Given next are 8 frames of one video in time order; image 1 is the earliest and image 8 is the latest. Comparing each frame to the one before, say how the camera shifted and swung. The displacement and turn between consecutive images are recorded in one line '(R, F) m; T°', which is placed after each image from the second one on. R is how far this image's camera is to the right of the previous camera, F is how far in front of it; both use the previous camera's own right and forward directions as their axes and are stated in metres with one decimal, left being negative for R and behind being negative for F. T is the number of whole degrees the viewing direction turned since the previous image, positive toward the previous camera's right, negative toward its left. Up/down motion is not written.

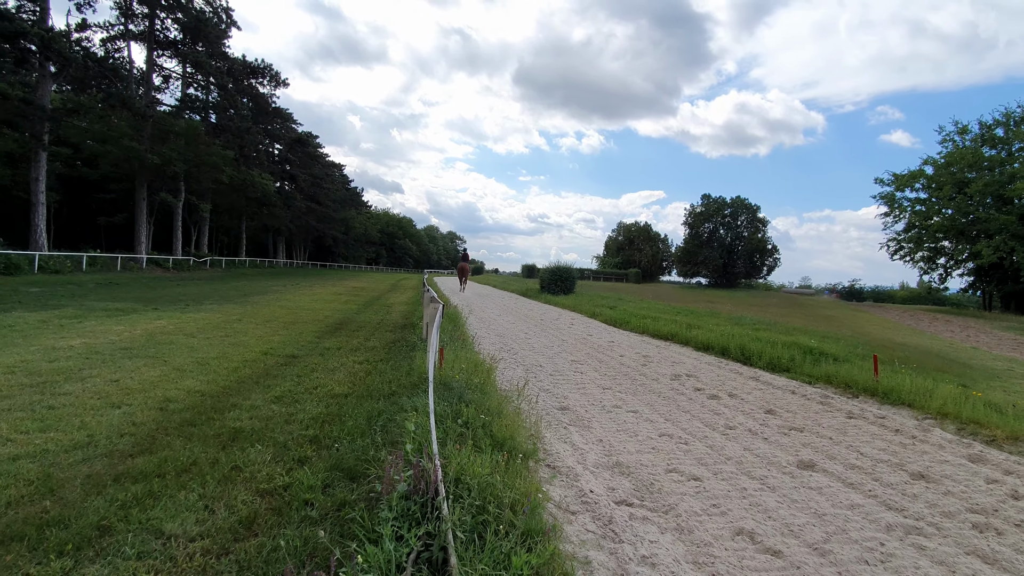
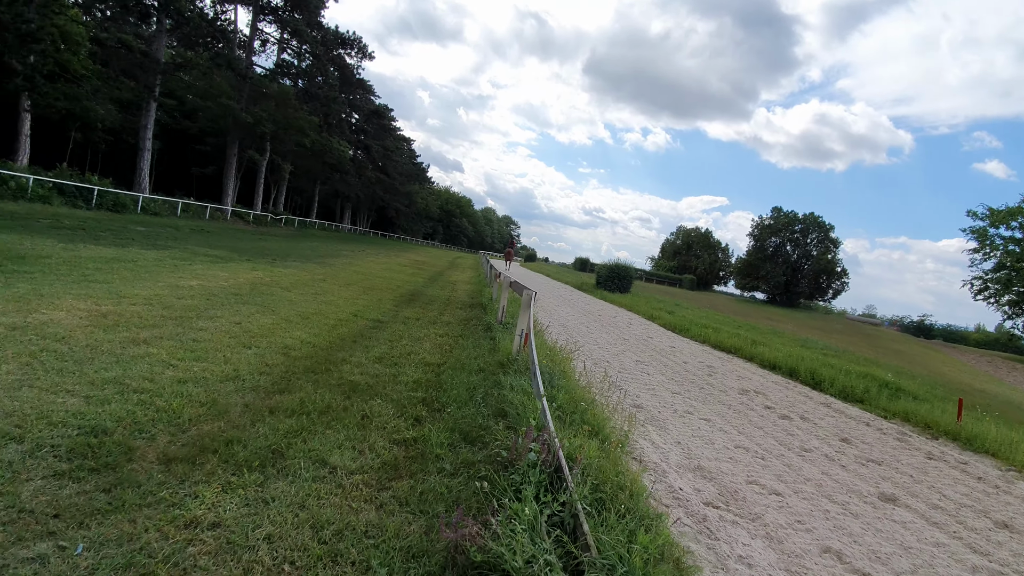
(-0.6, -0.3) m; -5°
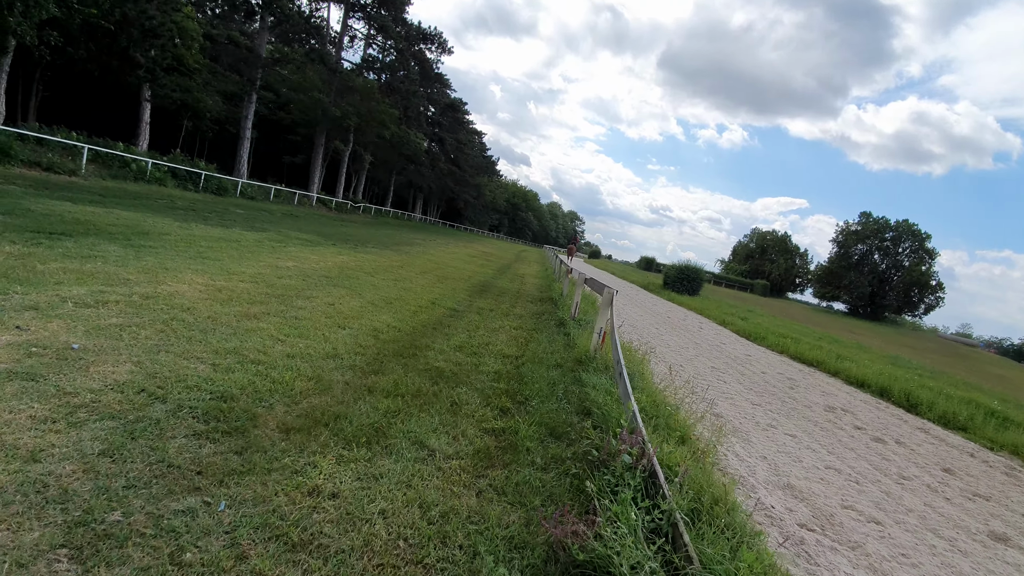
(-0.3, 0.0) m; -7°
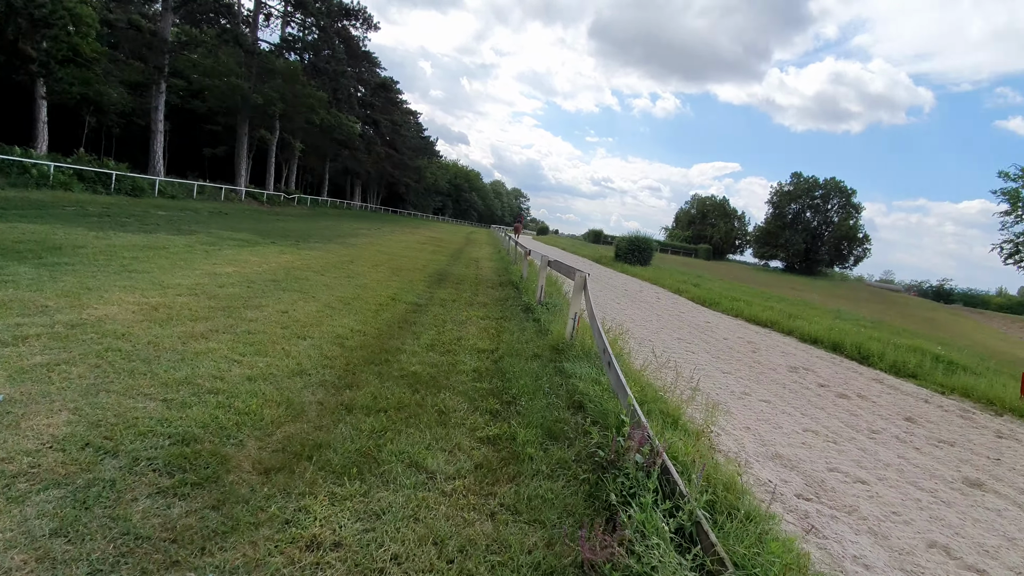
(-0.2, +0.2) m; +6°
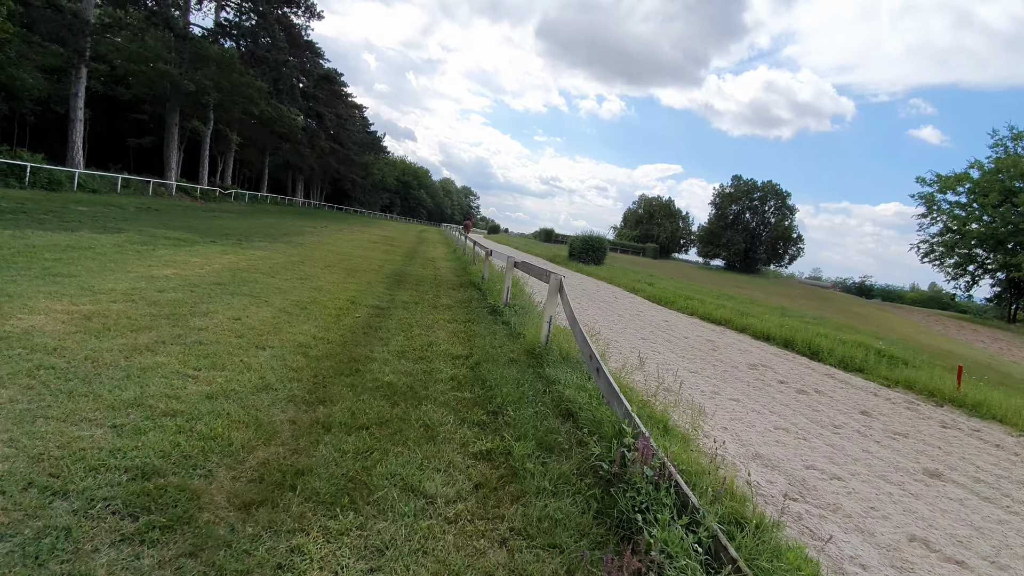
(-0.3, +0.2) m; +6°
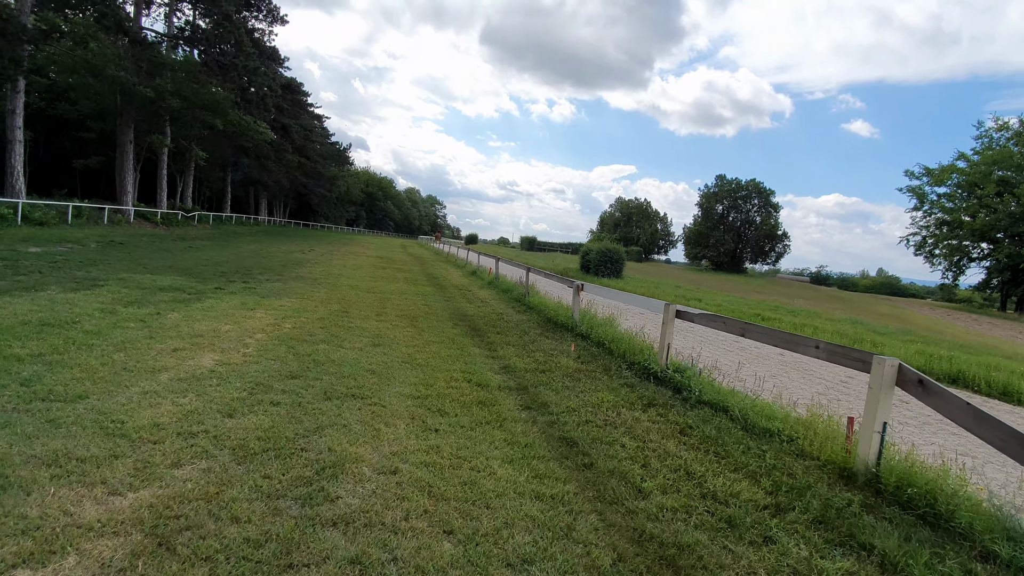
(-2.5, +2.2) m; +4°
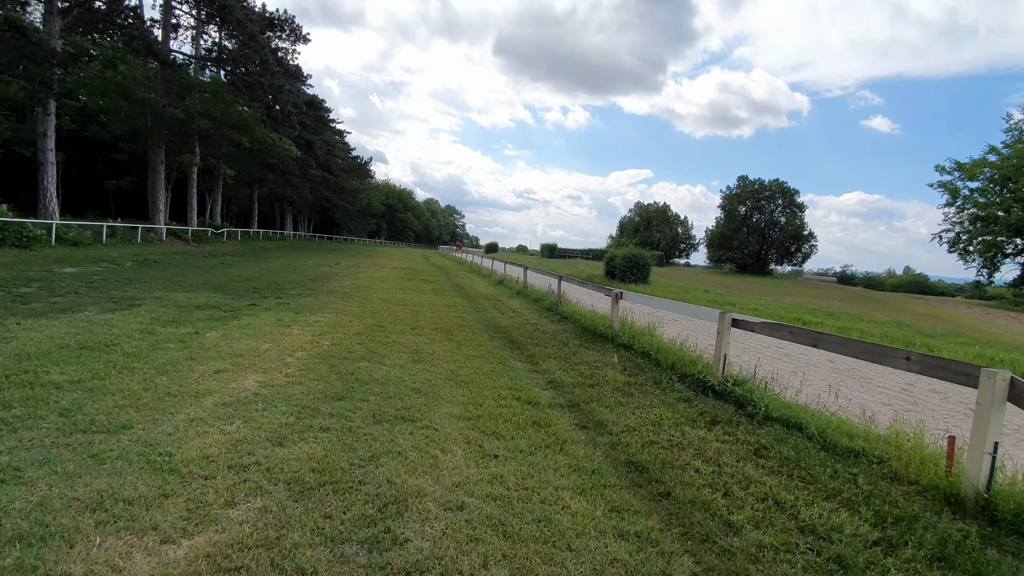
(-0.3, +0.3) m; -2°
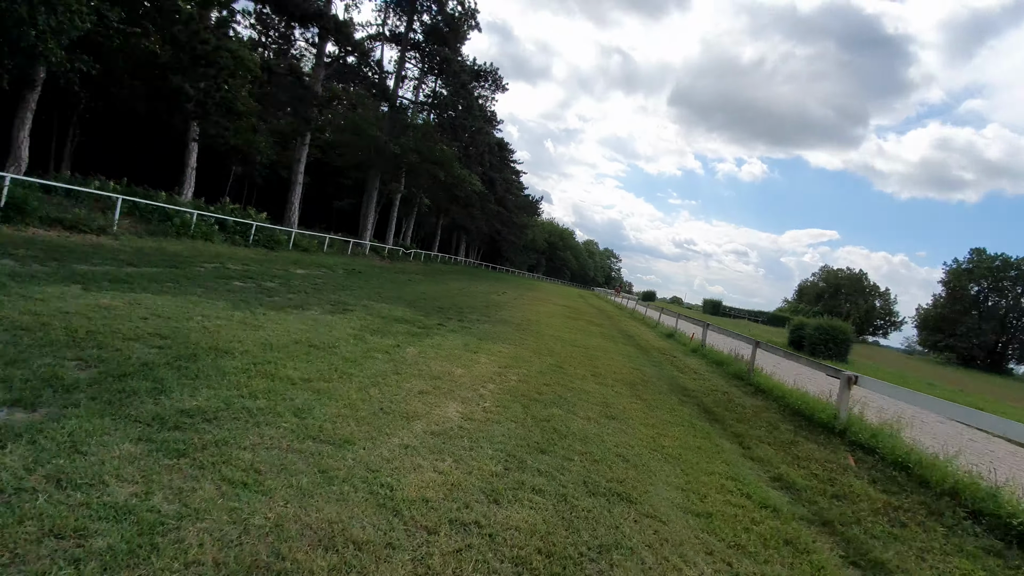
(-0.8, +0.5) m; -17°
